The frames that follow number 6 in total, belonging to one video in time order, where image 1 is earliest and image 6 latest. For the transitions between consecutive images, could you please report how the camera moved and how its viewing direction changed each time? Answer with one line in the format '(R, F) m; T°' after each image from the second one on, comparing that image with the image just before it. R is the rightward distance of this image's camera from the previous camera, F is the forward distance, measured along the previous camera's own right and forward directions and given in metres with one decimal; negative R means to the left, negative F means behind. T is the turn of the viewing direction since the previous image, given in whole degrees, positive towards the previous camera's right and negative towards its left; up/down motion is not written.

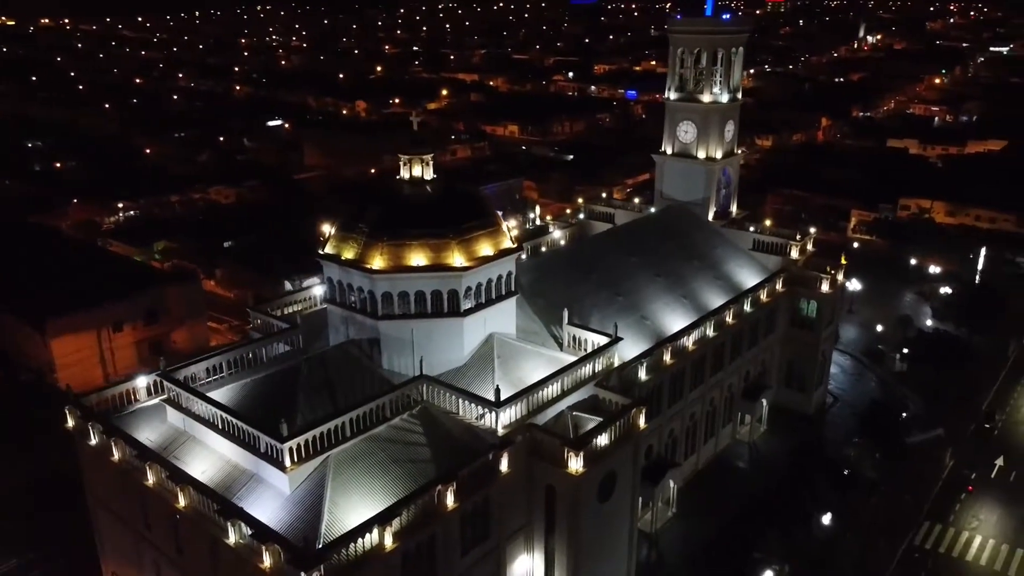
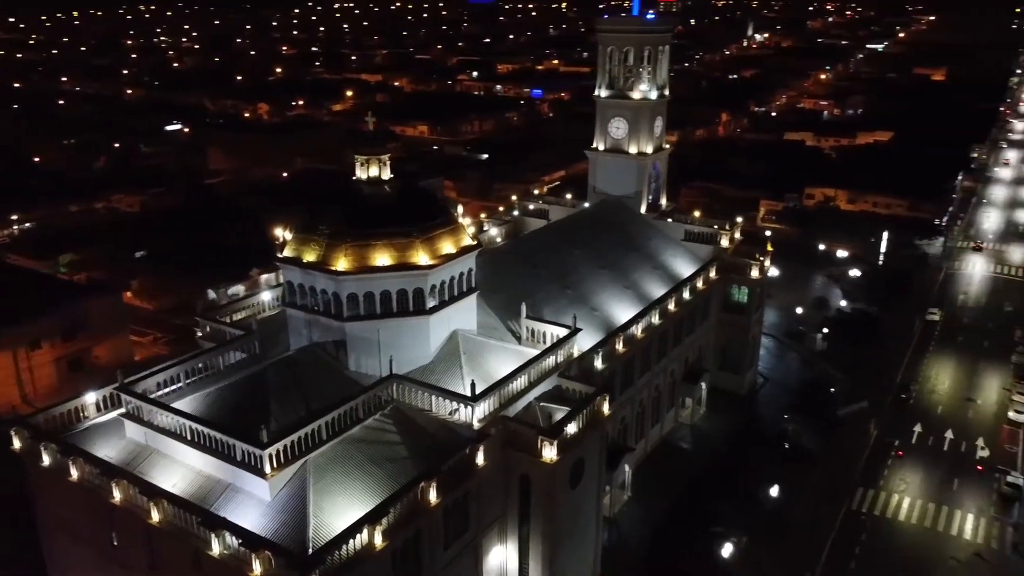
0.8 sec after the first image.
(-1.9, -0.3) m; +7°
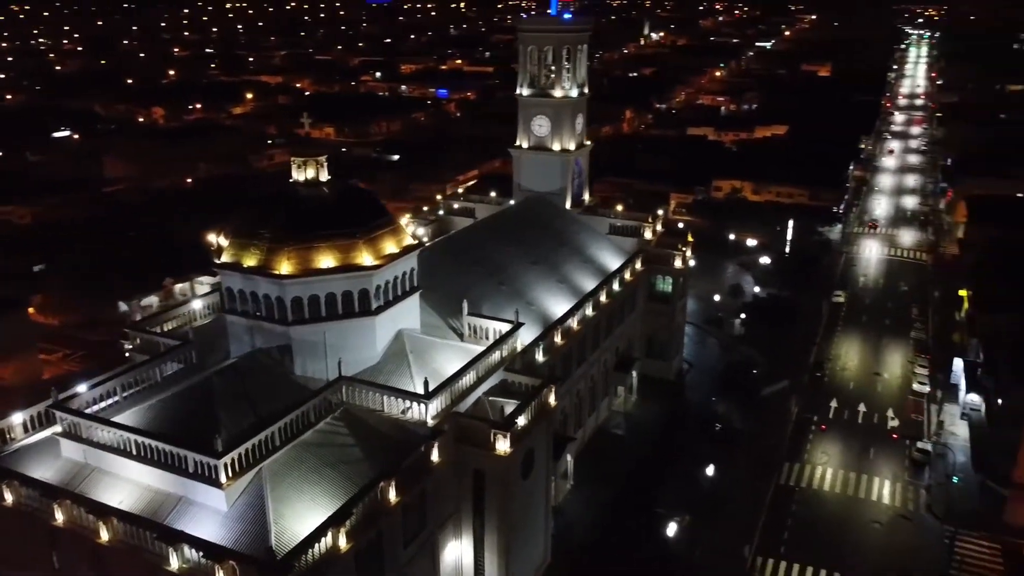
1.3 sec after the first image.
(-1.2, -0.3) m; +6°
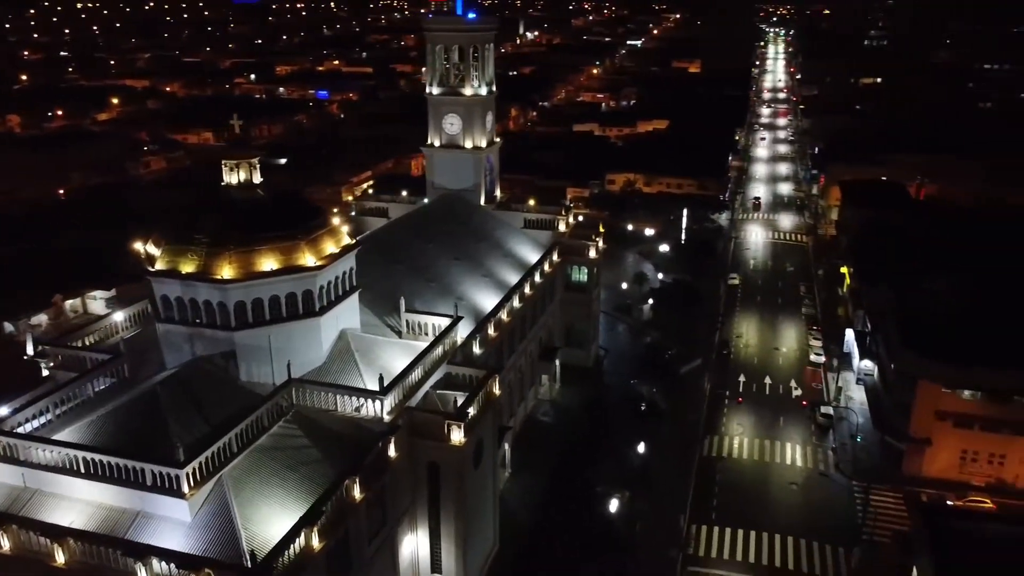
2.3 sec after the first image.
(-2.0, -0.5) m; +8°
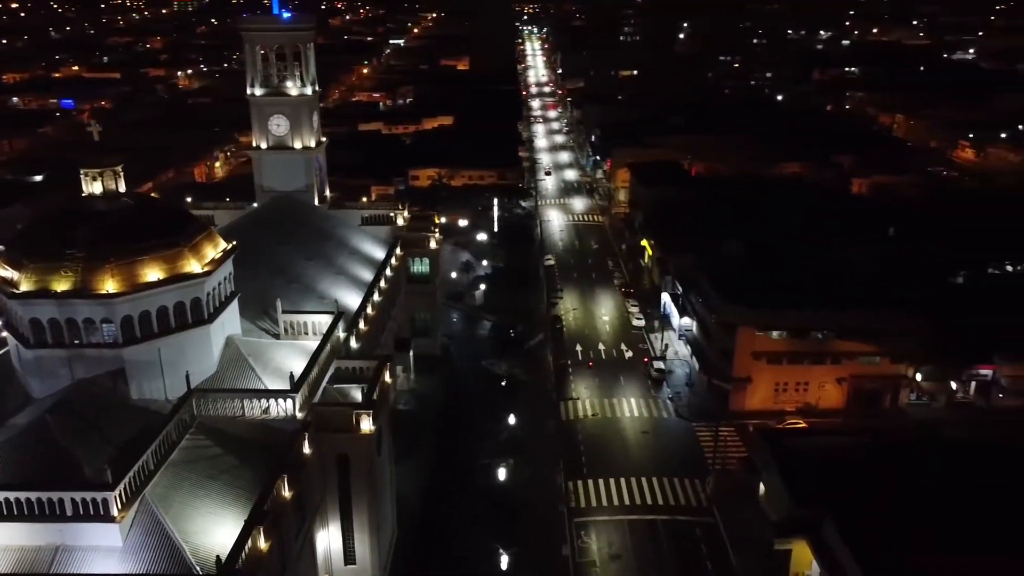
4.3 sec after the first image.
(-3.8, -0.9) m; +16°
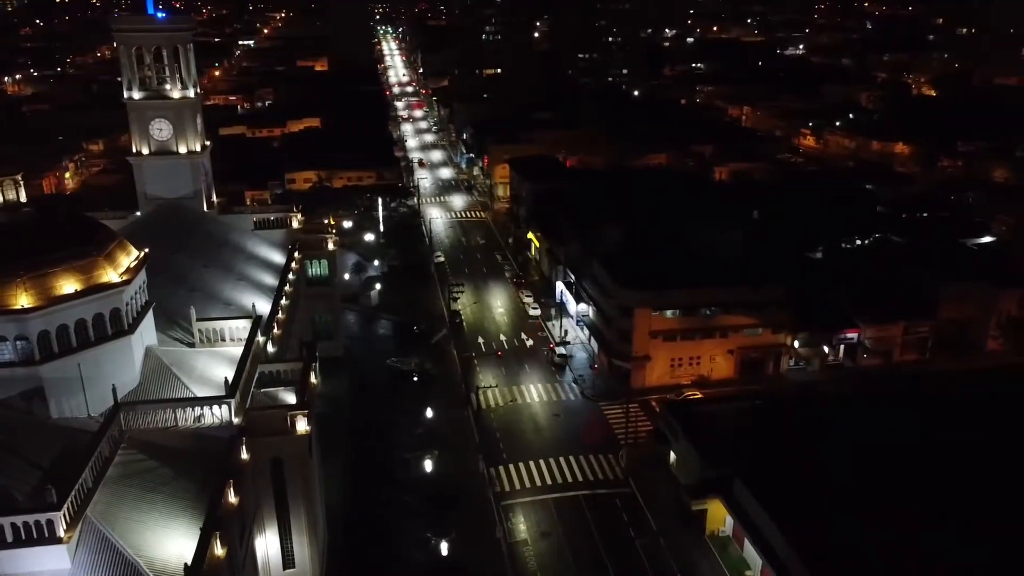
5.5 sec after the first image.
(-2.0, -0.7) m; +9°
